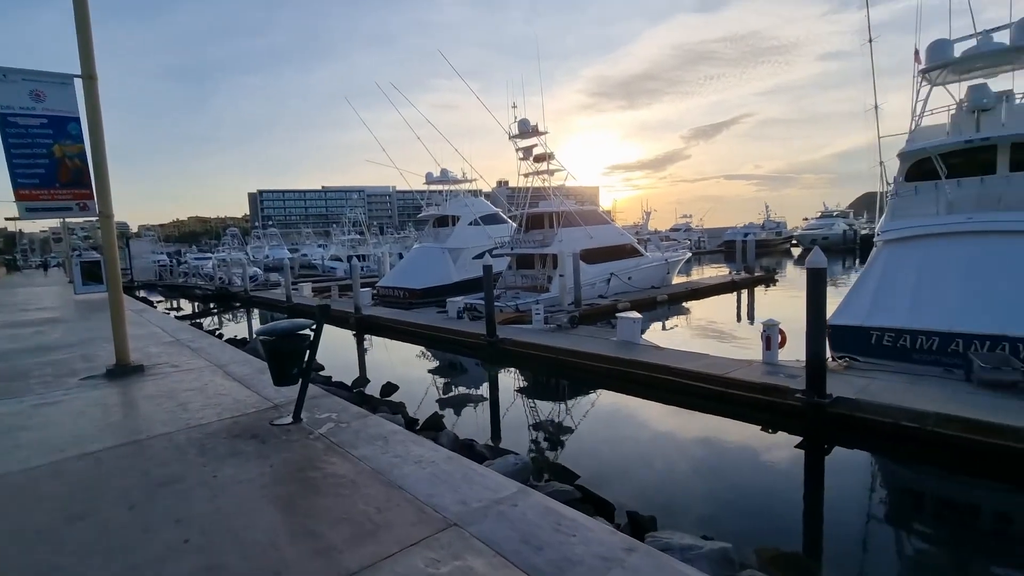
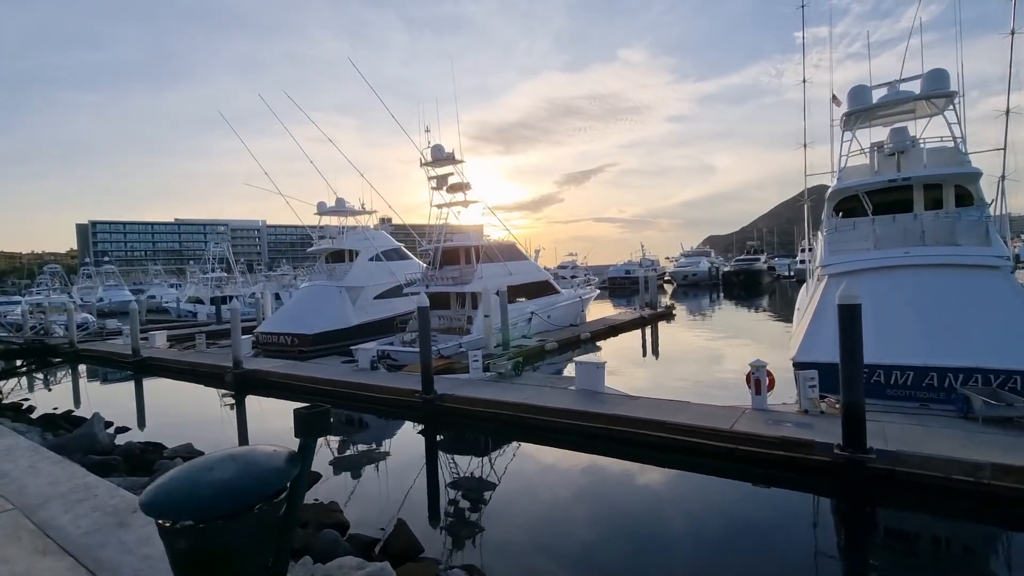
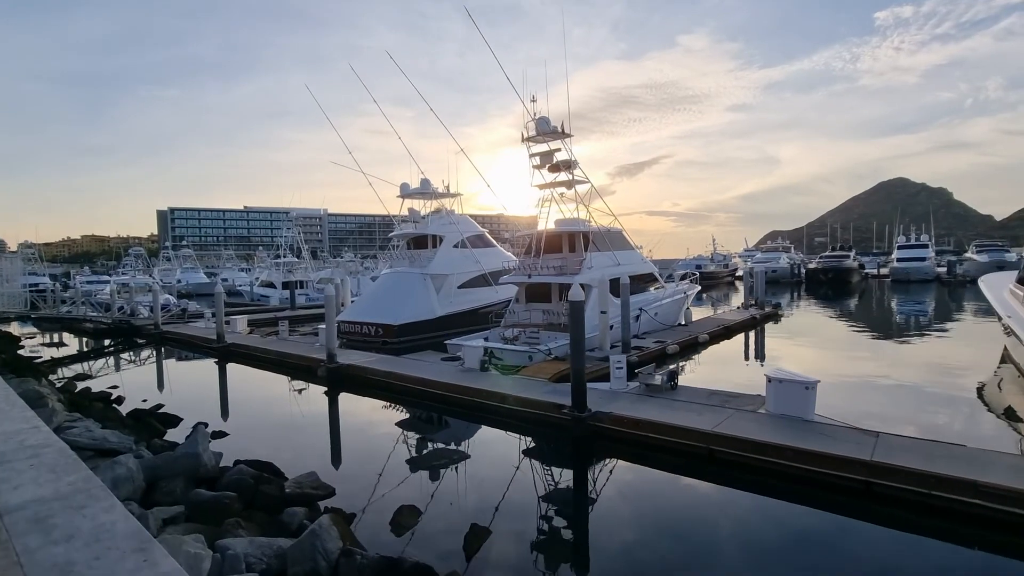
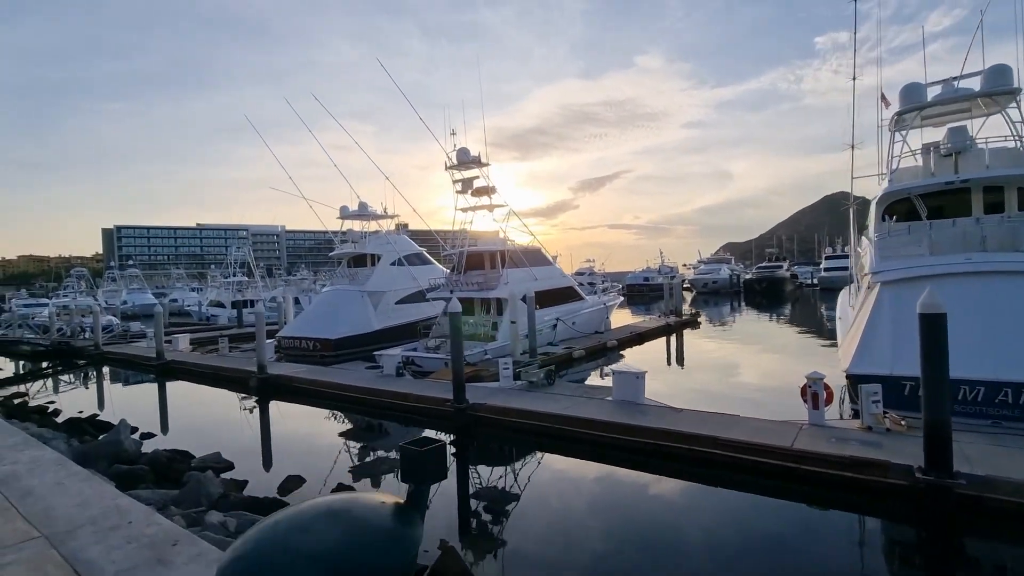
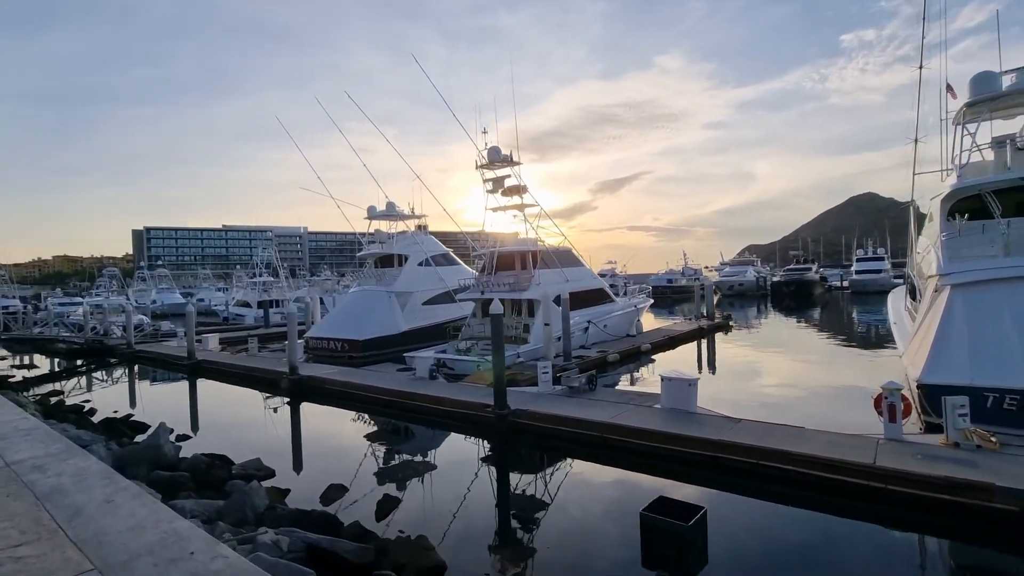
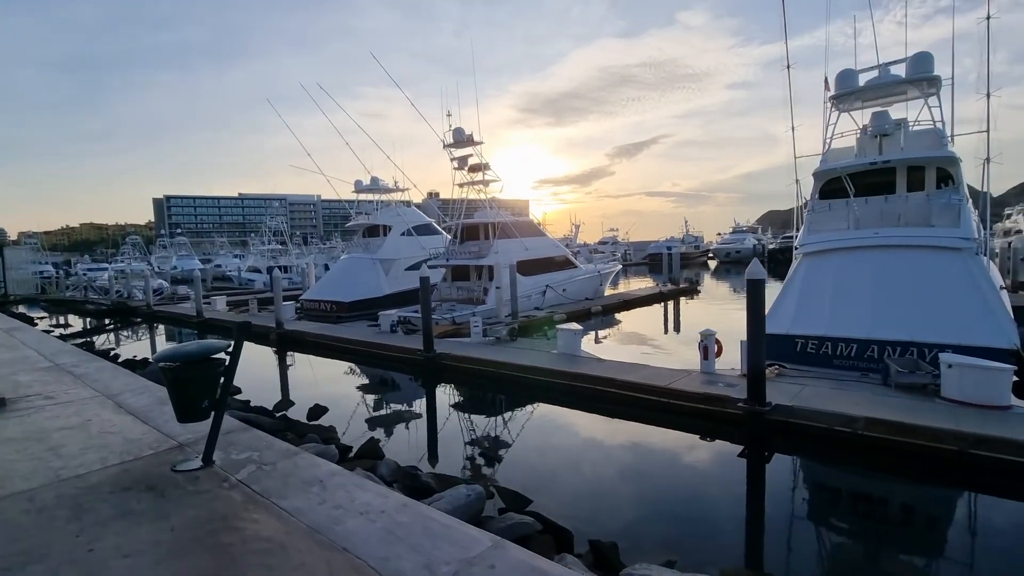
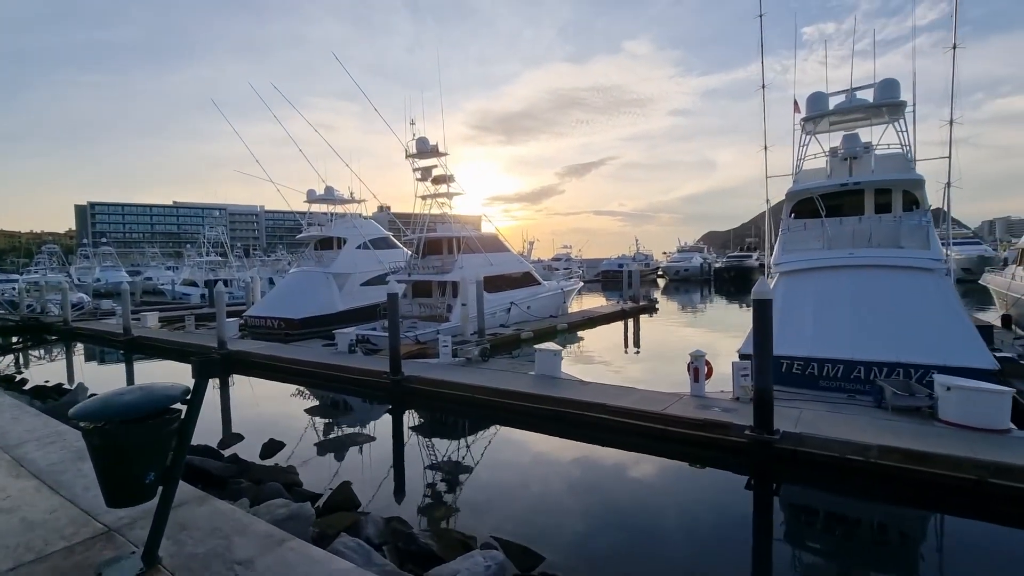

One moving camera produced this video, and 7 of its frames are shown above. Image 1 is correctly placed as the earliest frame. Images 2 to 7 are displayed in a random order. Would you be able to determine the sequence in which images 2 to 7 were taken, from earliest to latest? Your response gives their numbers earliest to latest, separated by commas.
6, 7, 2, 4, 5, 3
